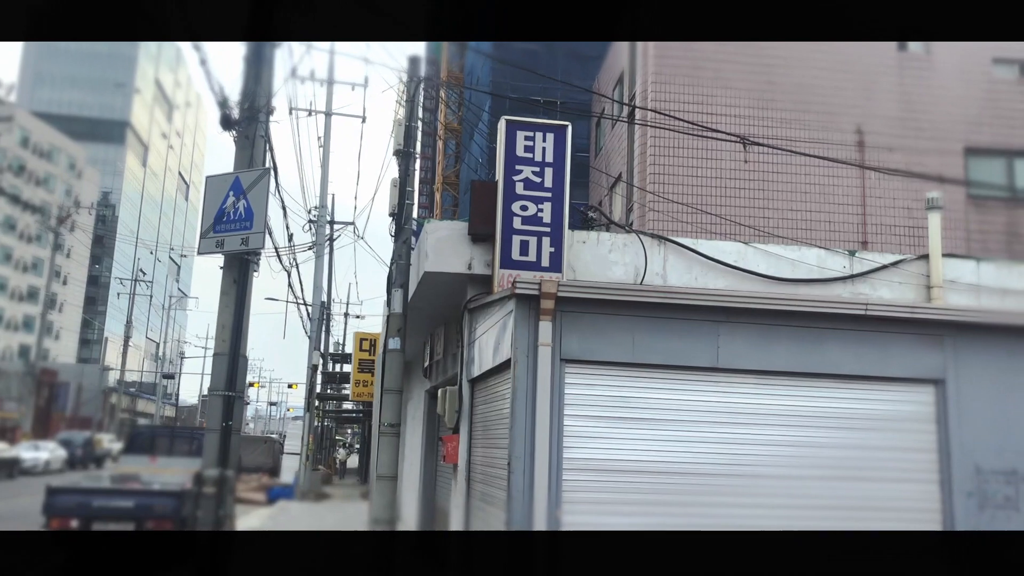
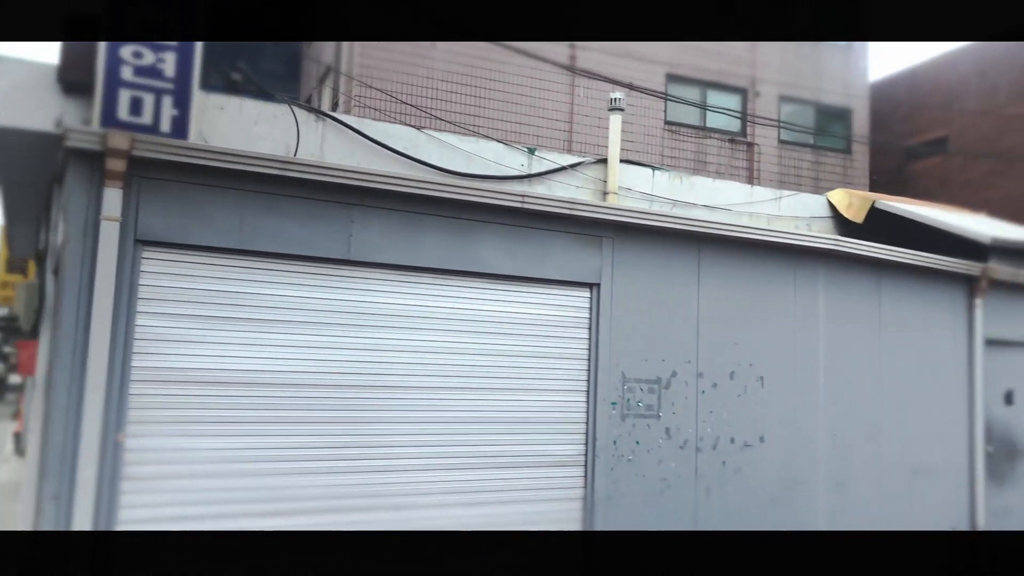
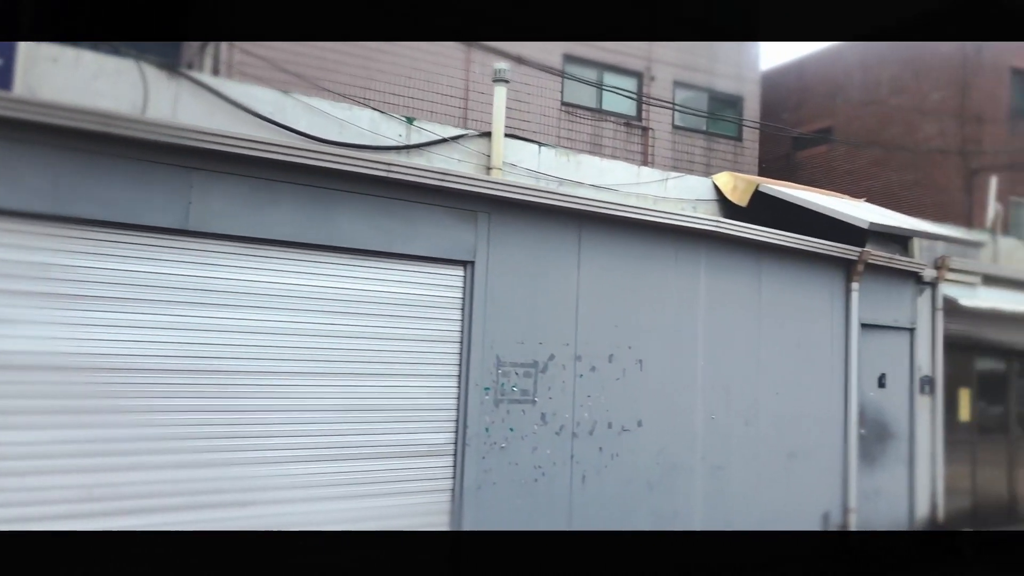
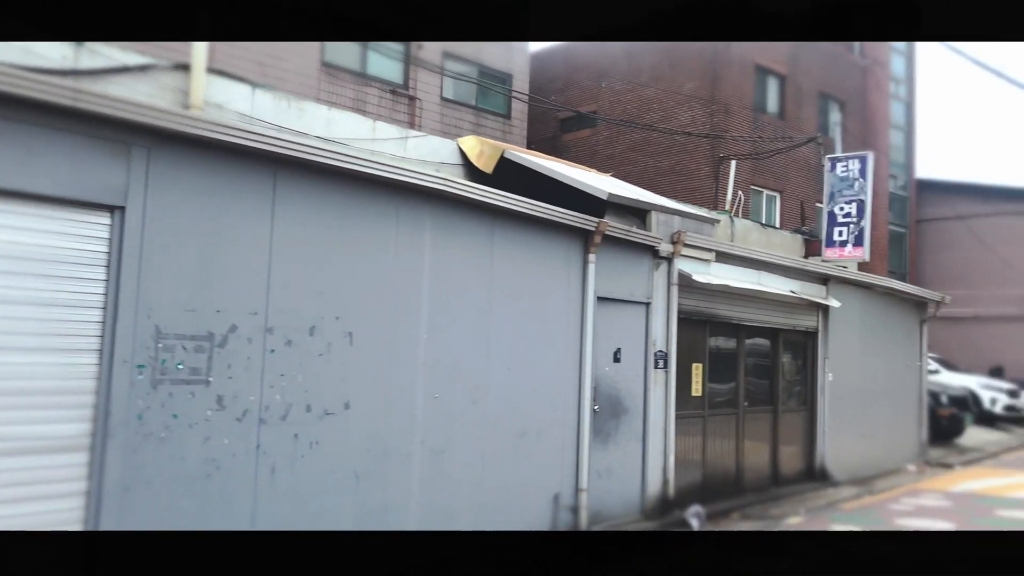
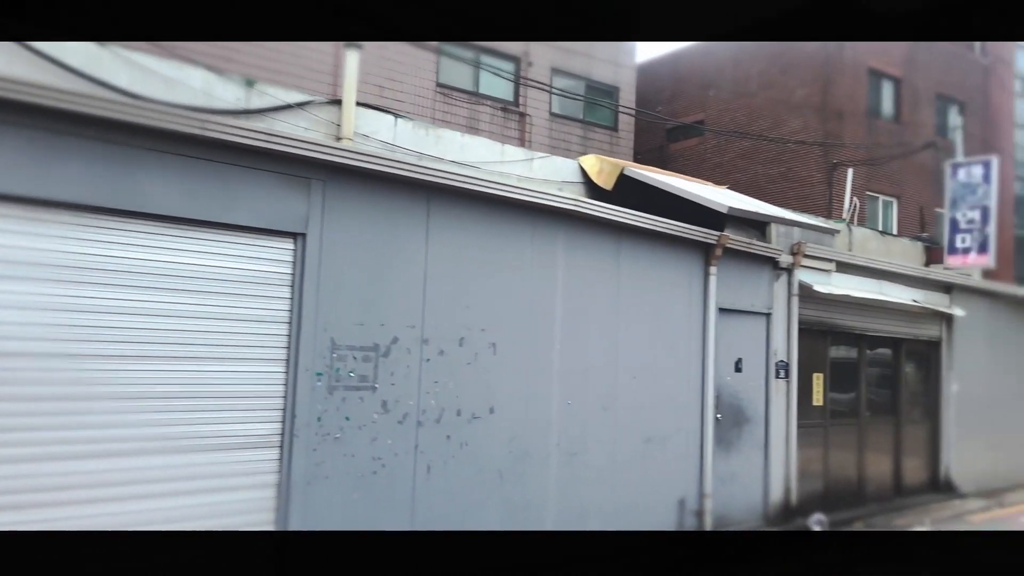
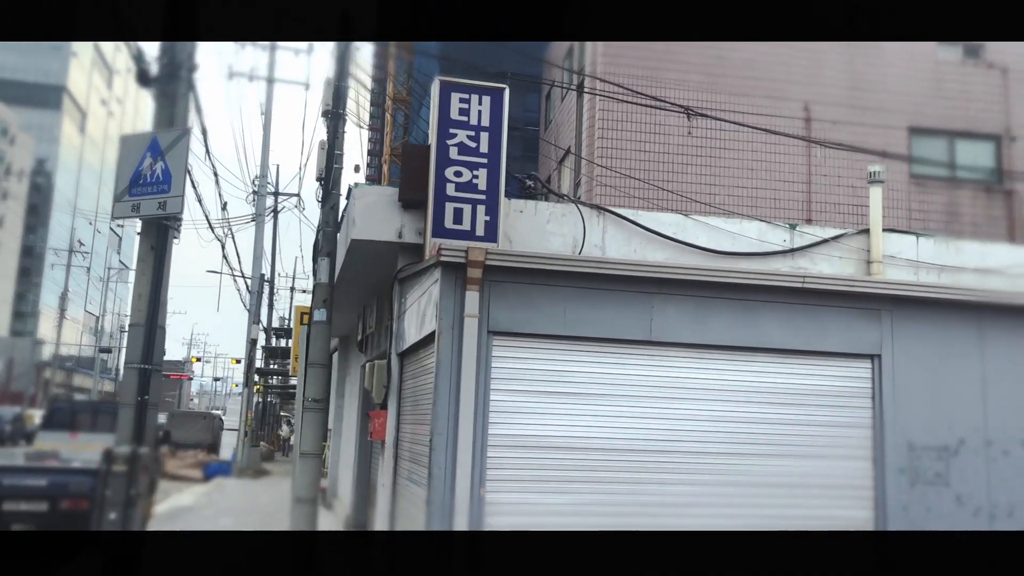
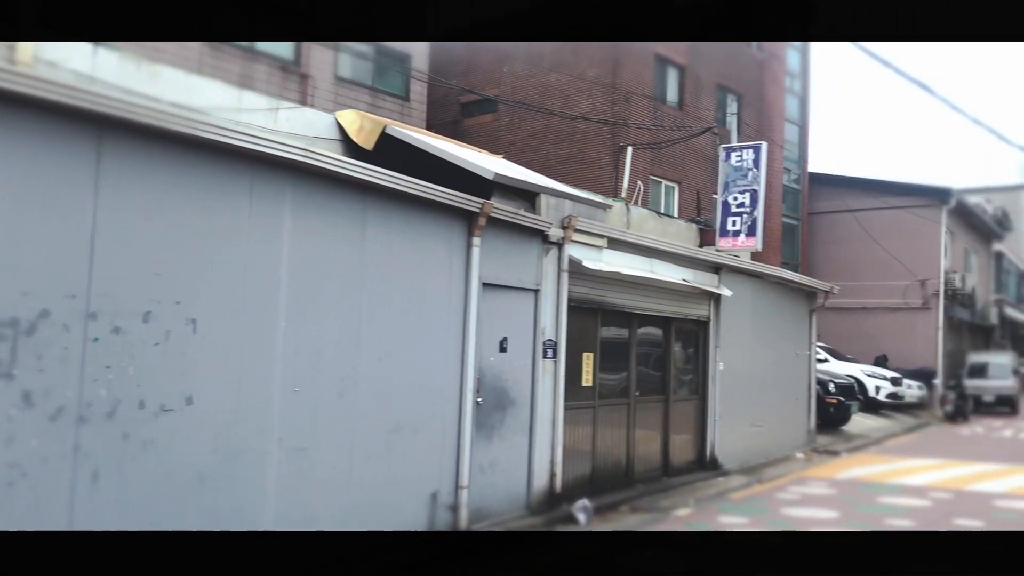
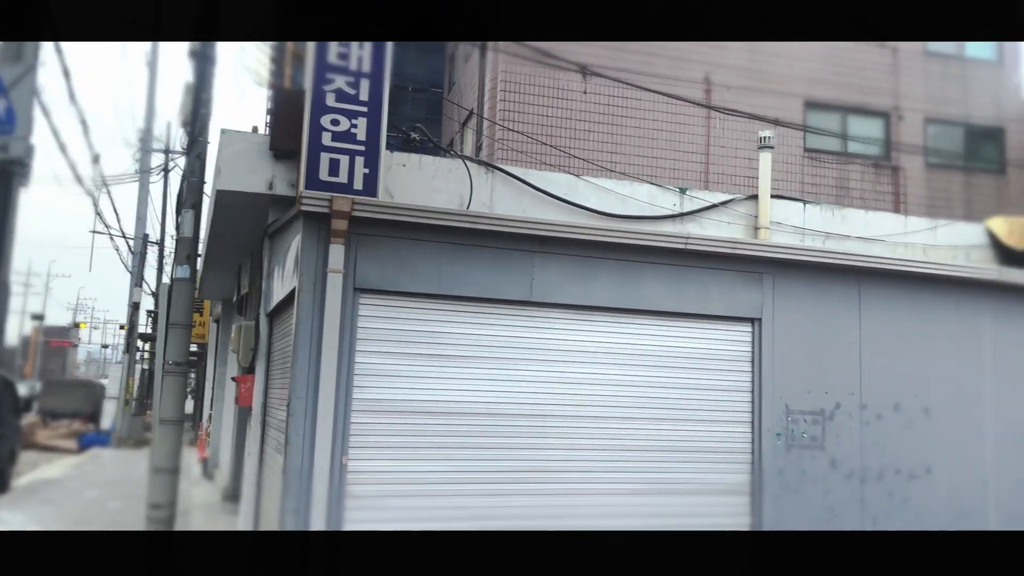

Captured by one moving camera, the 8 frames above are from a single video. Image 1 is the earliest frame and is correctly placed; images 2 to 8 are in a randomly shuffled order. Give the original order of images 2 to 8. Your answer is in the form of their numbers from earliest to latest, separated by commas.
6, 8, 2, 3, 5, 4, 7
